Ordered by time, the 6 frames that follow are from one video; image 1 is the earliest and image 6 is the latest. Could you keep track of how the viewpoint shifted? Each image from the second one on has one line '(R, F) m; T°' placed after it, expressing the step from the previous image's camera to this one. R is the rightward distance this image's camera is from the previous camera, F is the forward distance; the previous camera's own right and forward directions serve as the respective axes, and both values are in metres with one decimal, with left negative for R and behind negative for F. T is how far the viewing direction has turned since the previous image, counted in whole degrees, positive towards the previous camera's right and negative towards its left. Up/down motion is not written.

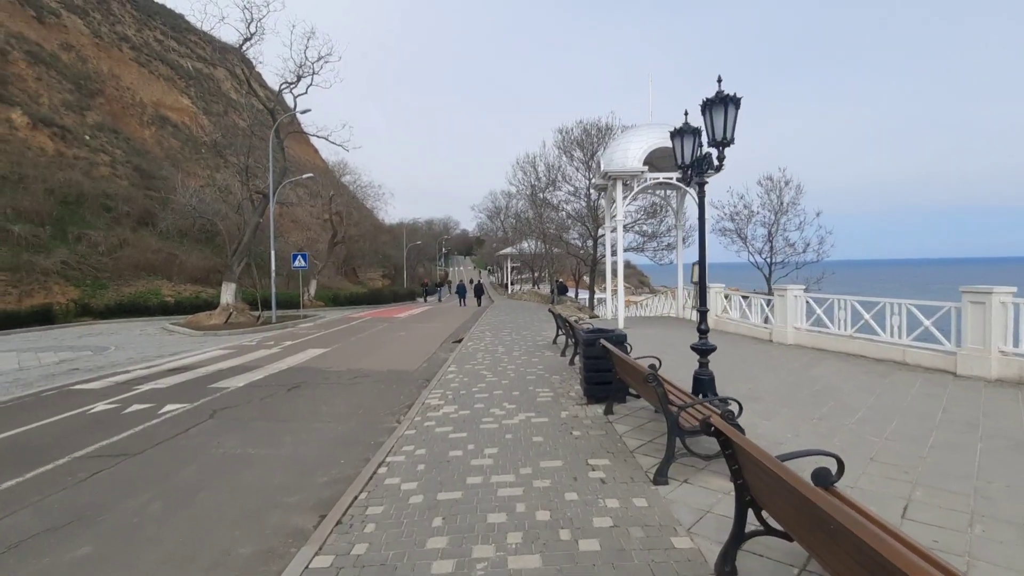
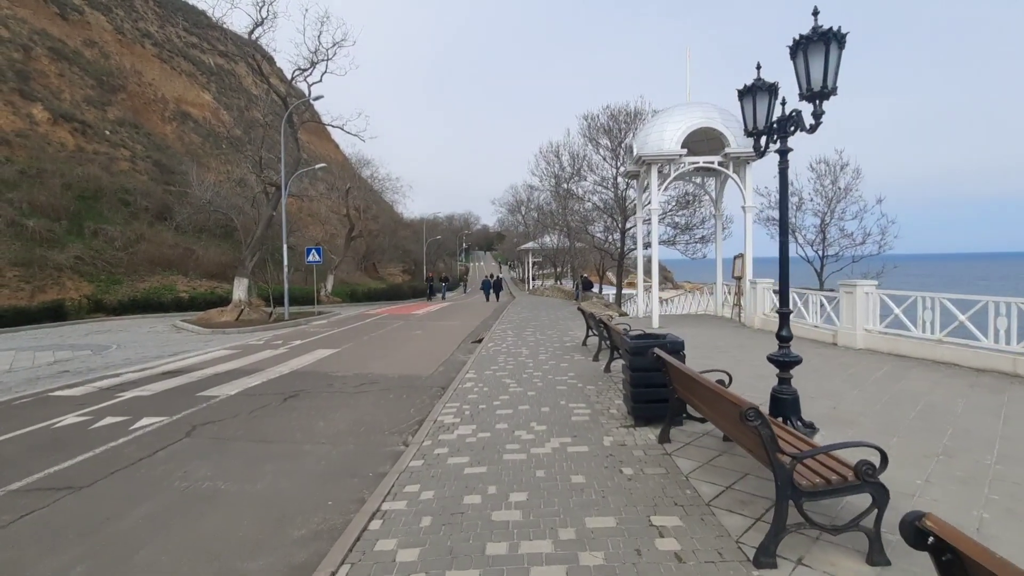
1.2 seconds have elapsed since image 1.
(-0.1, +1.3) m; -2°
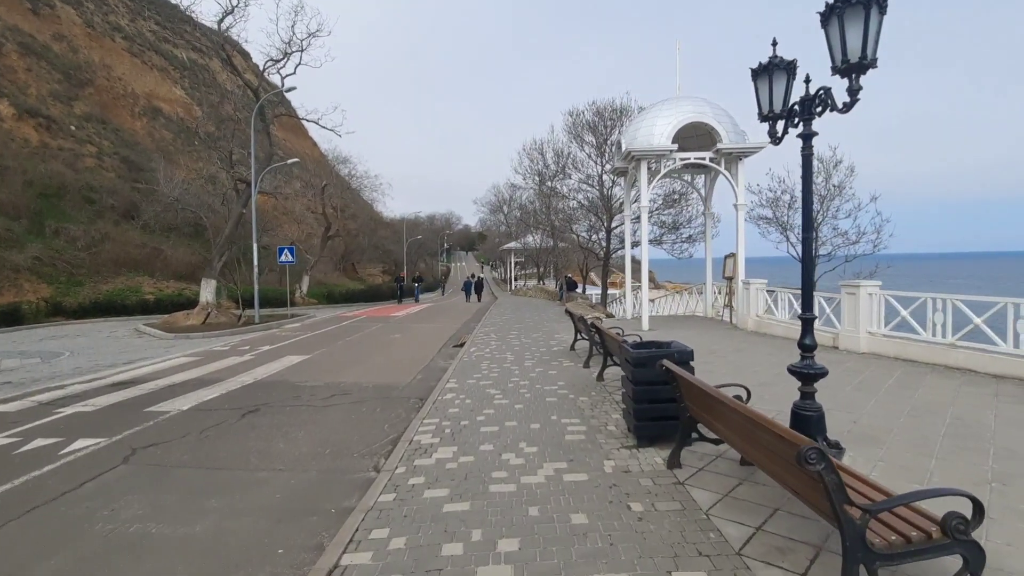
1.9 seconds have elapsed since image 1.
(0.0, +0.7) m; +2°
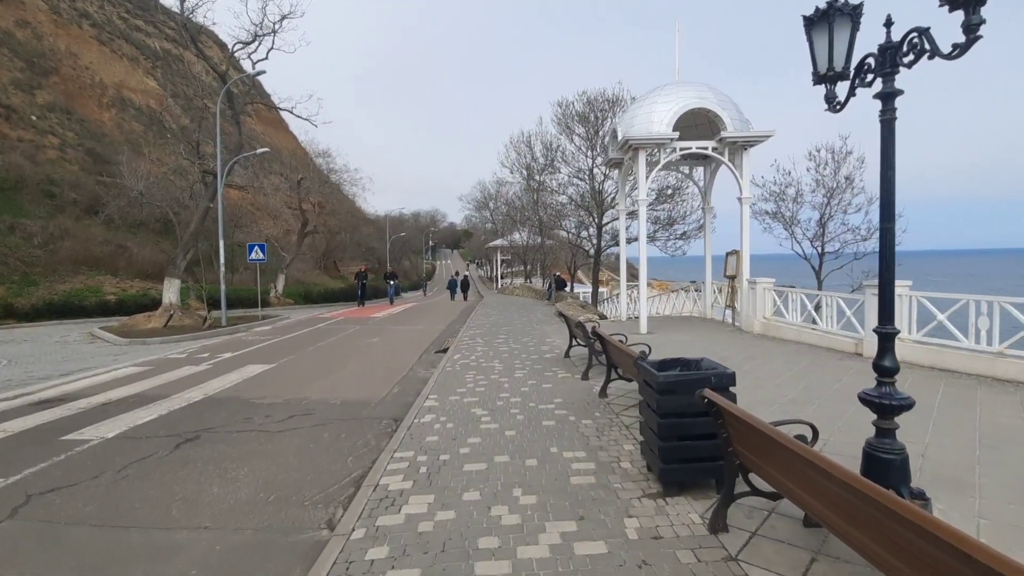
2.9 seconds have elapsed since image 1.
(0.0, +1.1) m; +2°
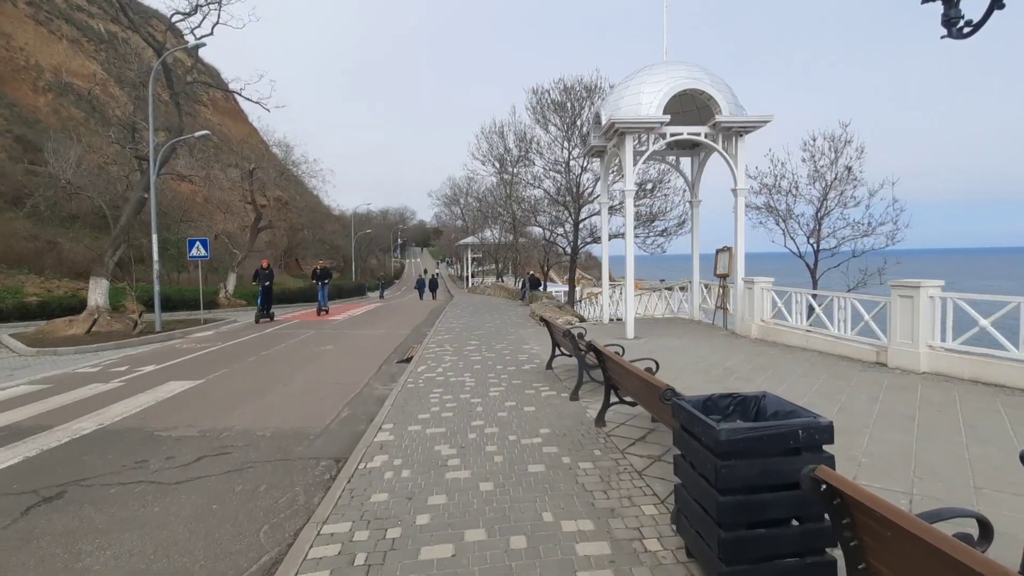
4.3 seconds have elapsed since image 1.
(0.0, +1.4) m; +3°
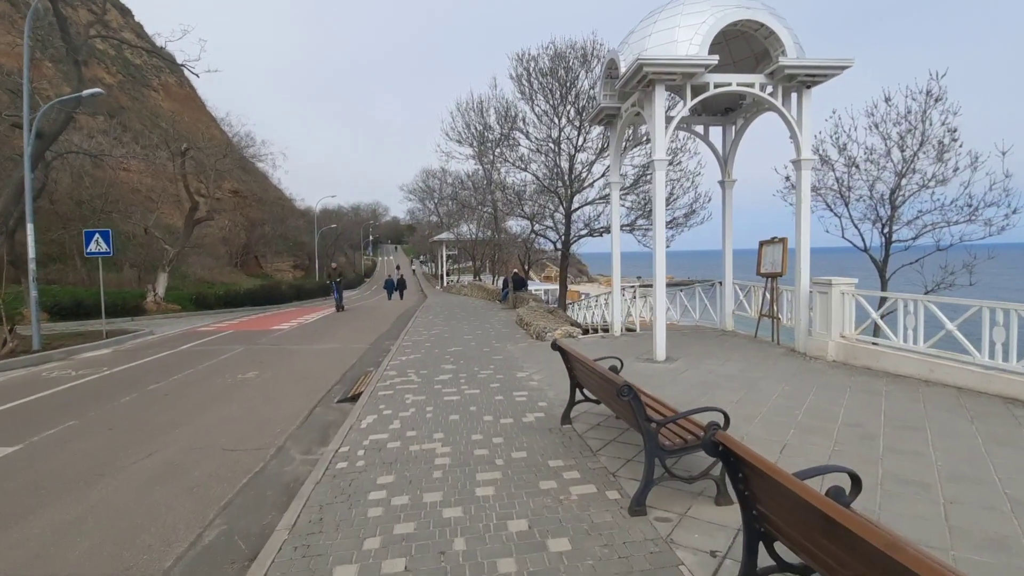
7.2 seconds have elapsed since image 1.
(-0.2, +3.2) m; +3°
